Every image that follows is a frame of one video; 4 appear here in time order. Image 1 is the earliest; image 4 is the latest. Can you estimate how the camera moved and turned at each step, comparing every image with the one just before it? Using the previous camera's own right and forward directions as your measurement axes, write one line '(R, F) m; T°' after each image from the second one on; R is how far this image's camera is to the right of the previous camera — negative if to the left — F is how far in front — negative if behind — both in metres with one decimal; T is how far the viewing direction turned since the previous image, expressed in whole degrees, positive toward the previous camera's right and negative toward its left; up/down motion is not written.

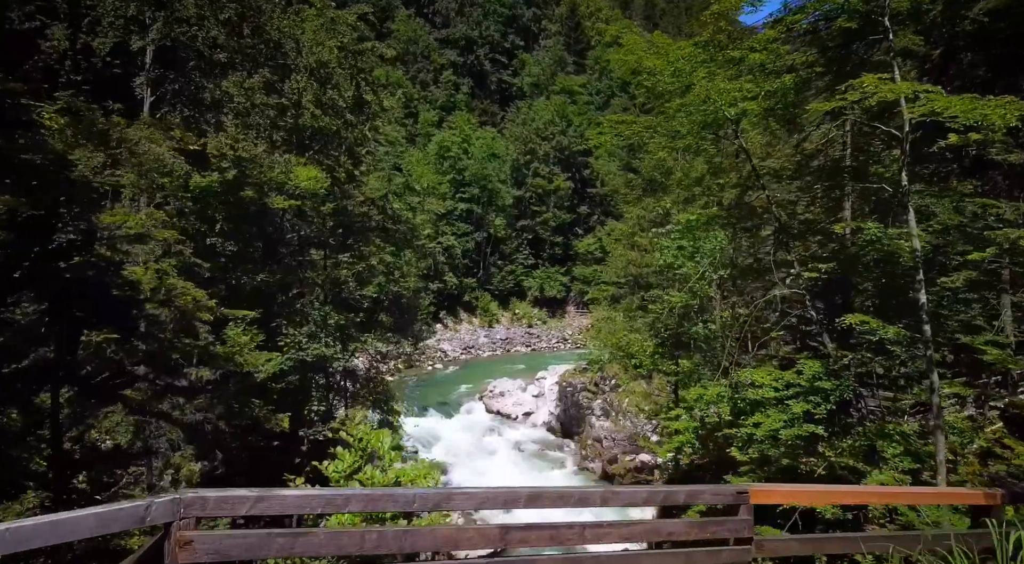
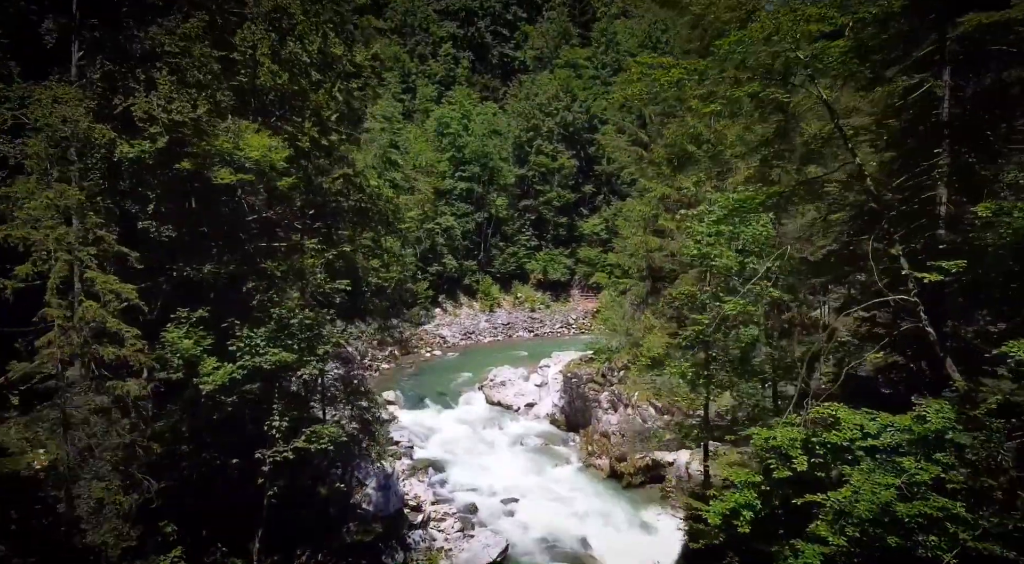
(+0.1, +1.8) m; 0°
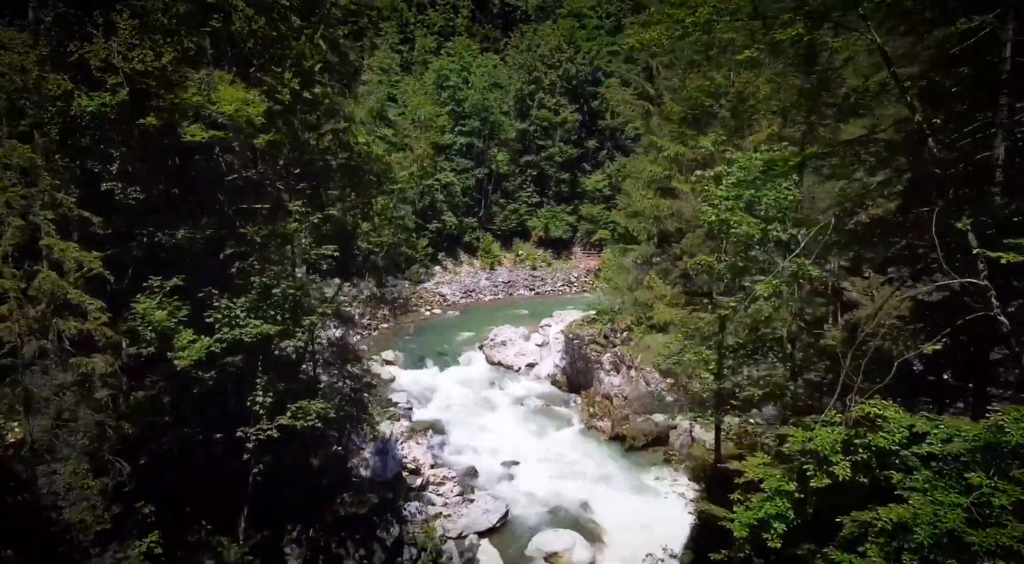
(0.0, +0.7) m; 0°
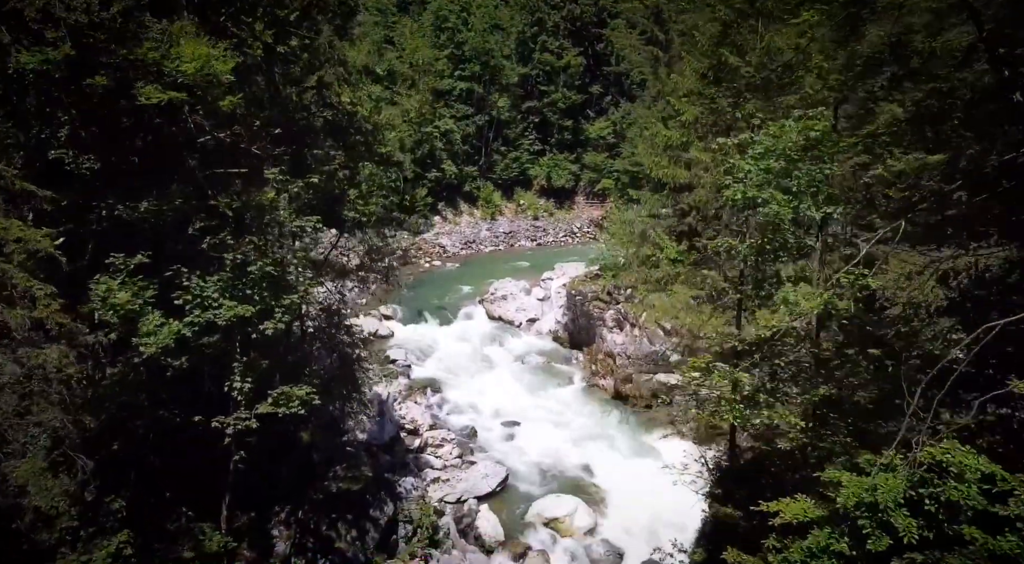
(0.0, +0.8) m; 0°
